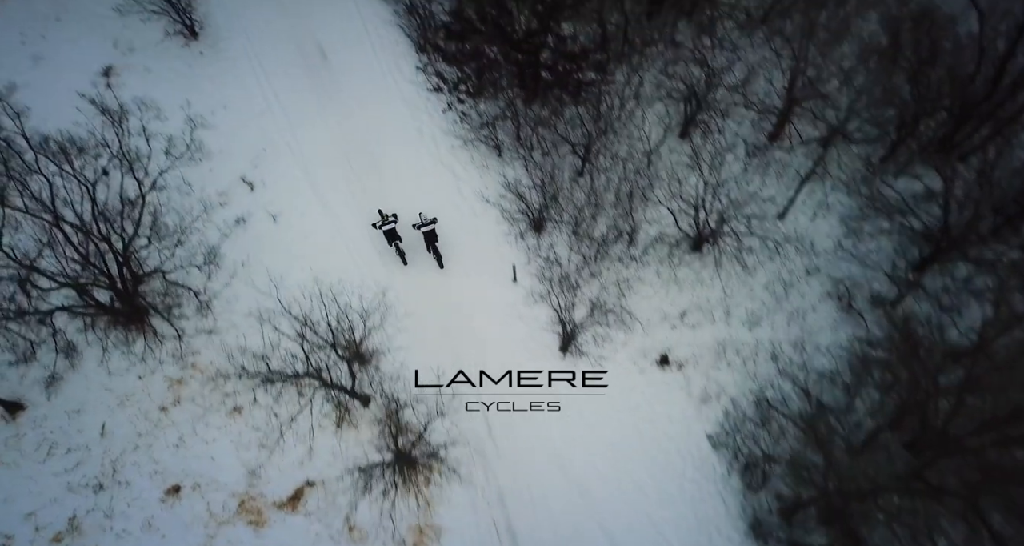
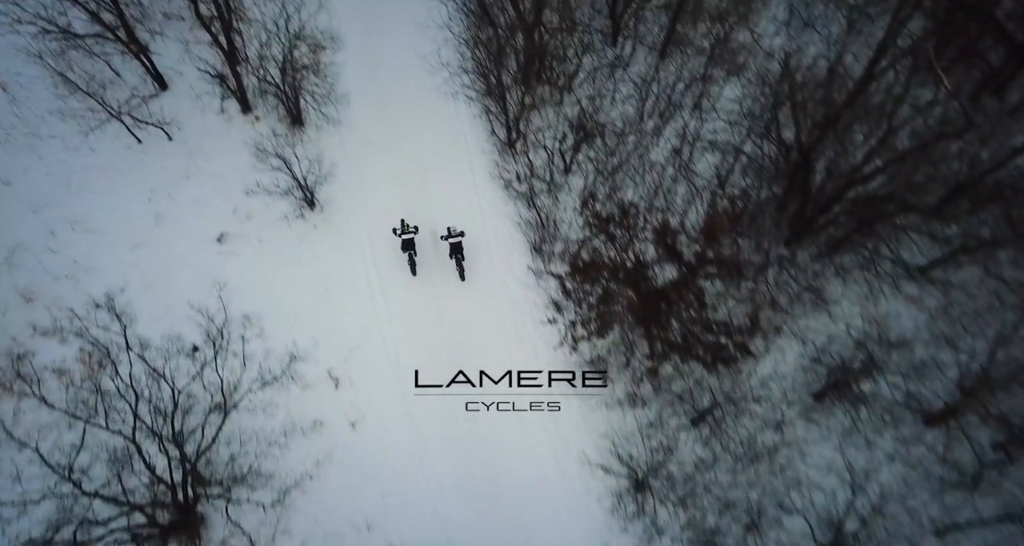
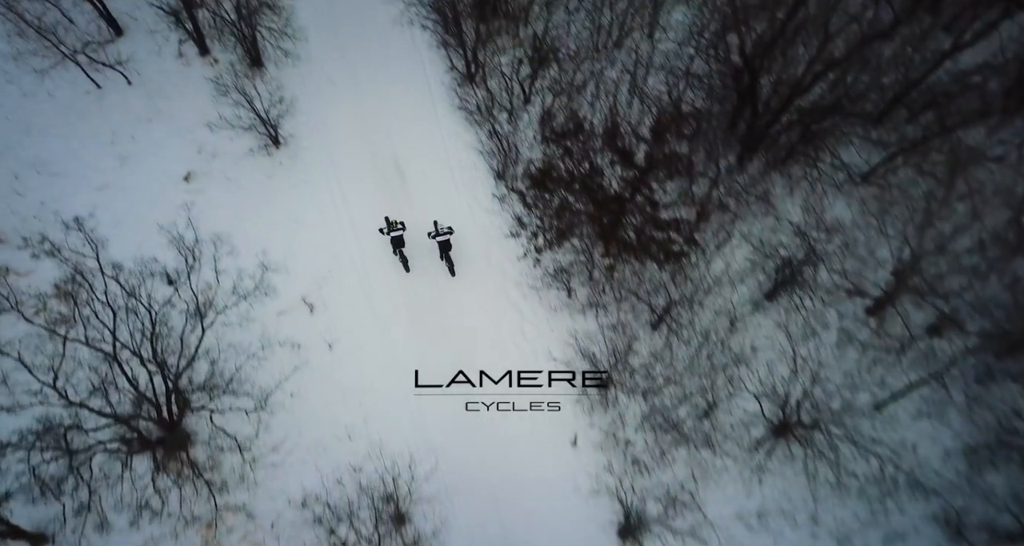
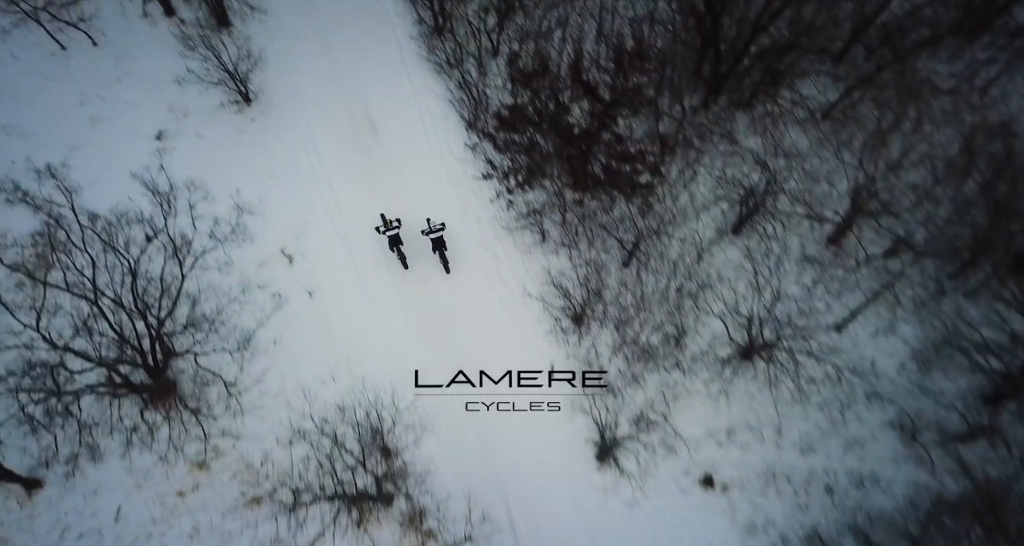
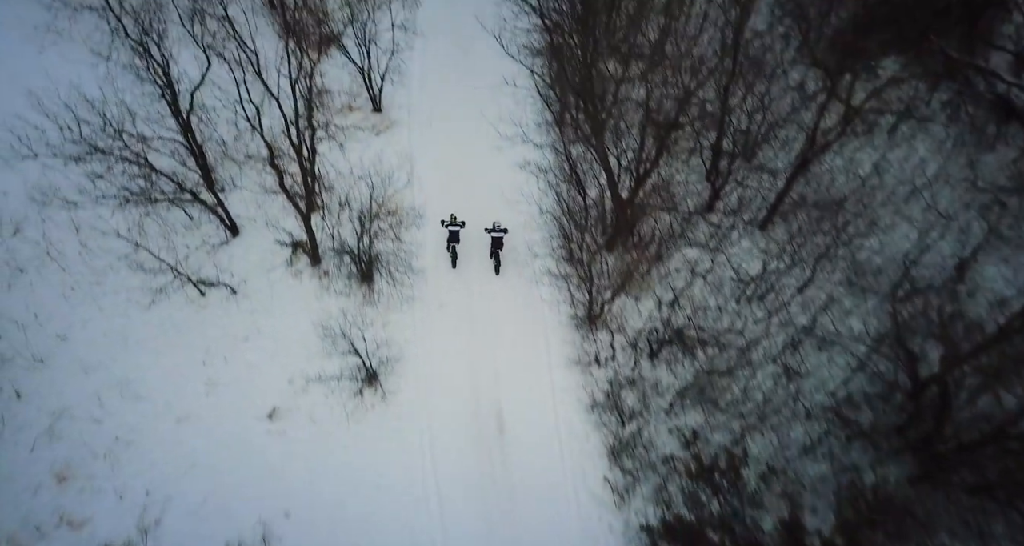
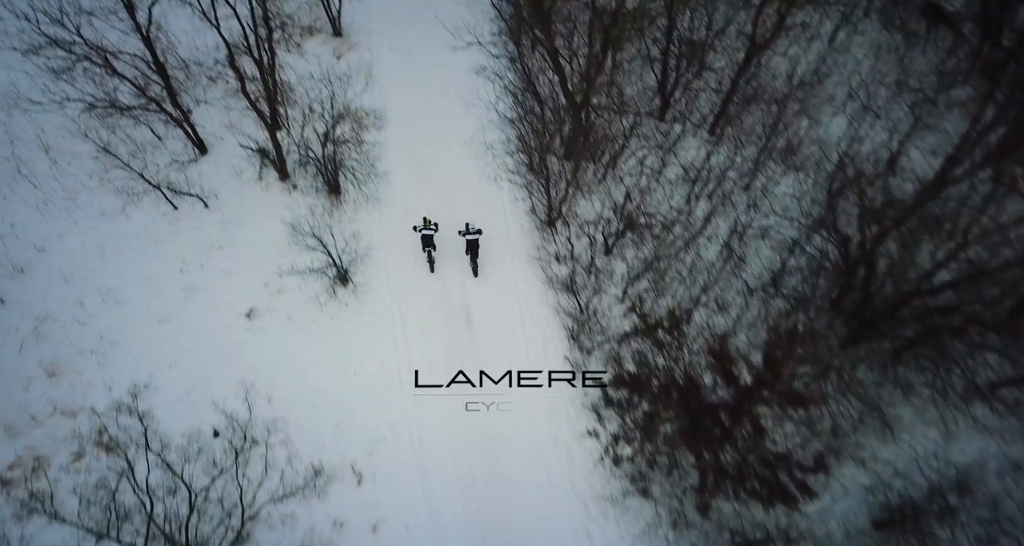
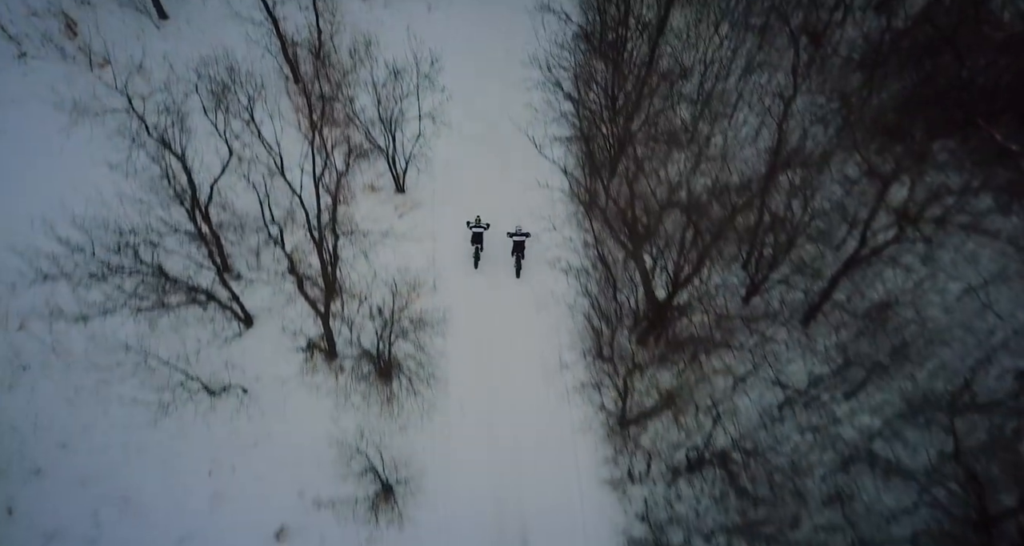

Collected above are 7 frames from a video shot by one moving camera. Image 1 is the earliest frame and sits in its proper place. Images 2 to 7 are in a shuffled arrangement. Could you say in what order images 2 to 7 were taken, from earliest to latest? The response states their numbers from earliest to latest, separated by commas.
4, 3, 2, 6, 5, 7
